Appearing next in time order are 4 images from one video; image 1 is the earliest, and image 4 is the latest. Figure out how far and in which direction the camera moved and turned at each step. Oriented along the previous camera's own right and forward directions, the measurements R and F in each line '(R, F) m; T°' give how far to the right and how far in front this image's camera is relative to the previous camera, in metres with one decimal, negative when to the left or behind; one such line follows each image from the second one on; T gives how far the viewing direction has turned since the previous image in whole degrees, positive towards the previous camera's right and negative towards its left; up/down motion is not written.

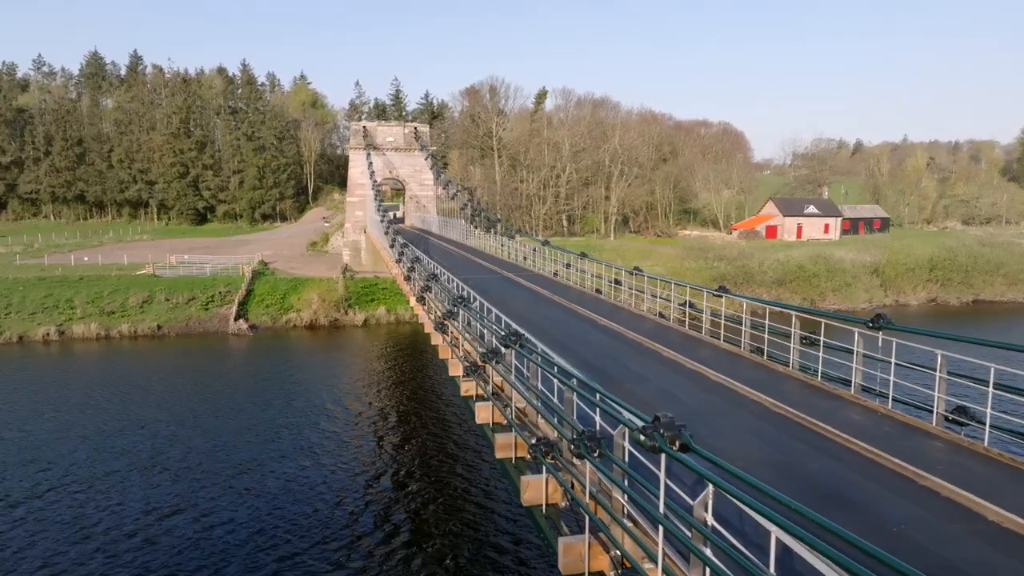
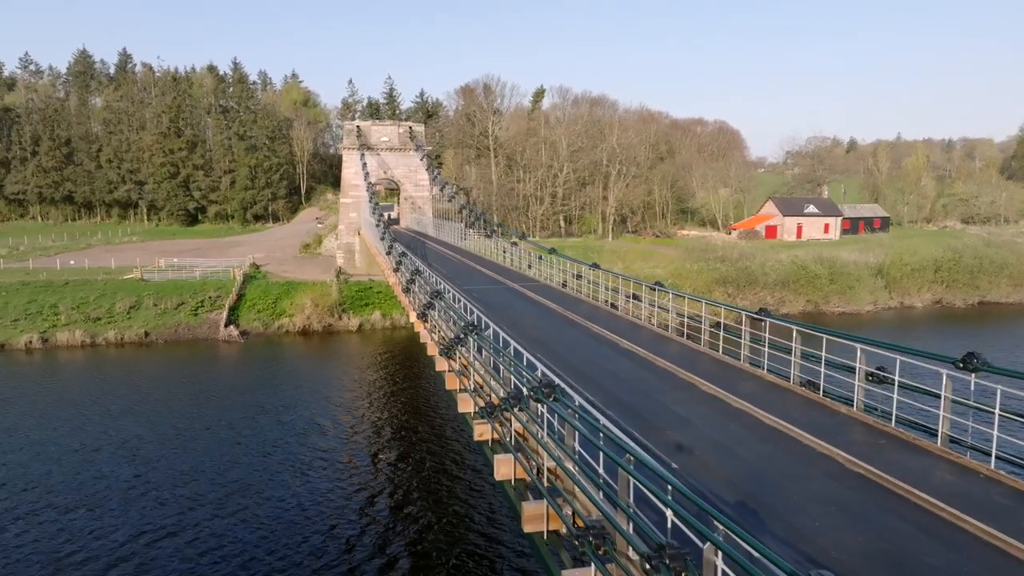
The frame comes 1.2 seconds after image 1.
(-0.2, +0.8) m; 0°
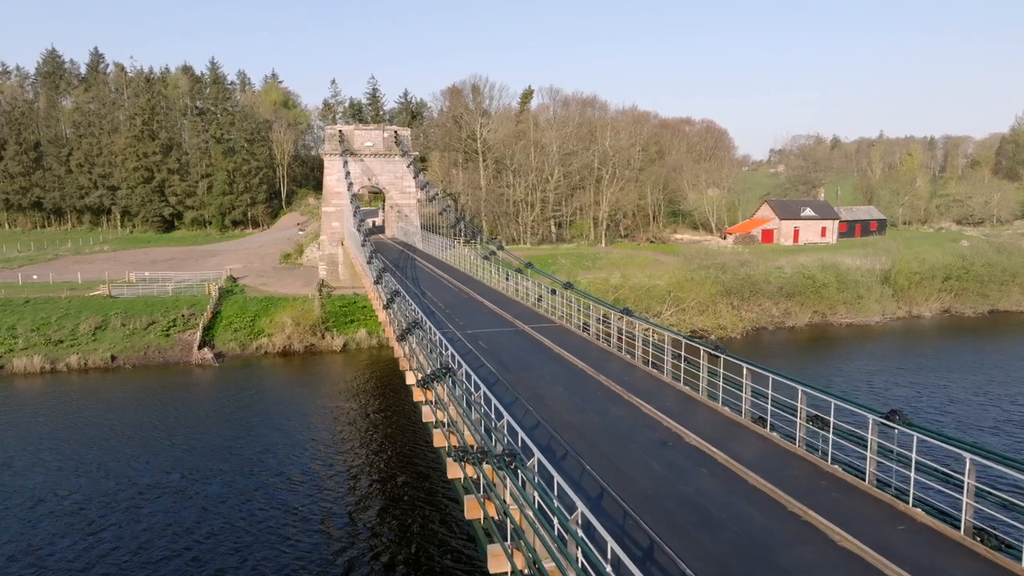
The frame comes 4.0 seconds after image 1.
(-0.4, +1.7) m; +1°
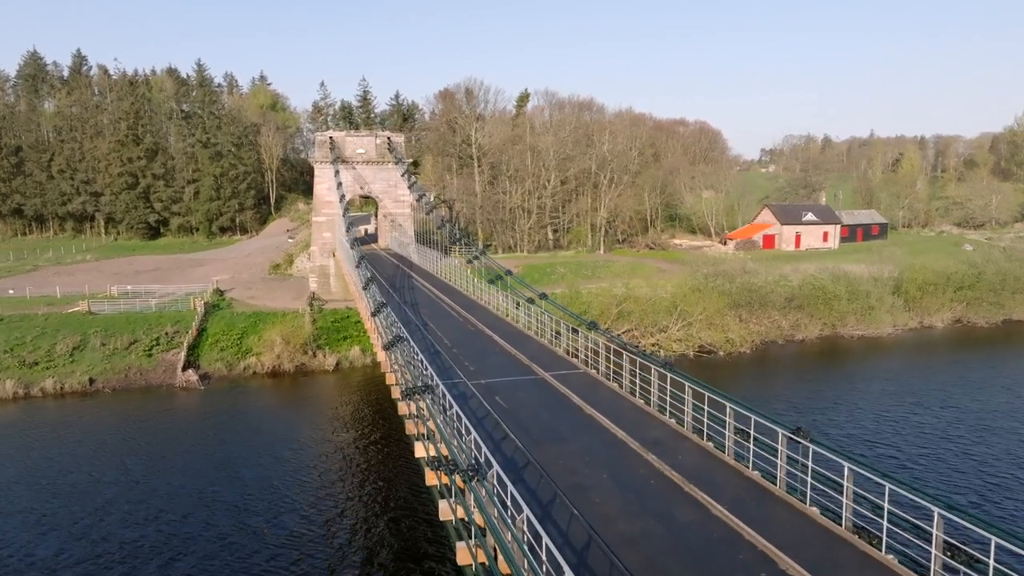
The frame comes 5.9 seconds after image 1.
(-0.4, +1.2) m; +1°
